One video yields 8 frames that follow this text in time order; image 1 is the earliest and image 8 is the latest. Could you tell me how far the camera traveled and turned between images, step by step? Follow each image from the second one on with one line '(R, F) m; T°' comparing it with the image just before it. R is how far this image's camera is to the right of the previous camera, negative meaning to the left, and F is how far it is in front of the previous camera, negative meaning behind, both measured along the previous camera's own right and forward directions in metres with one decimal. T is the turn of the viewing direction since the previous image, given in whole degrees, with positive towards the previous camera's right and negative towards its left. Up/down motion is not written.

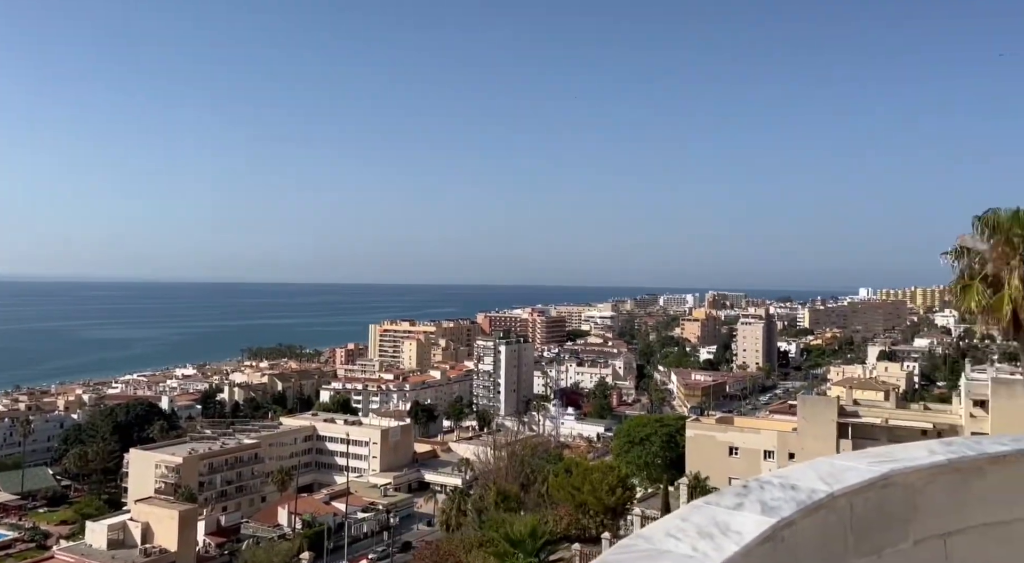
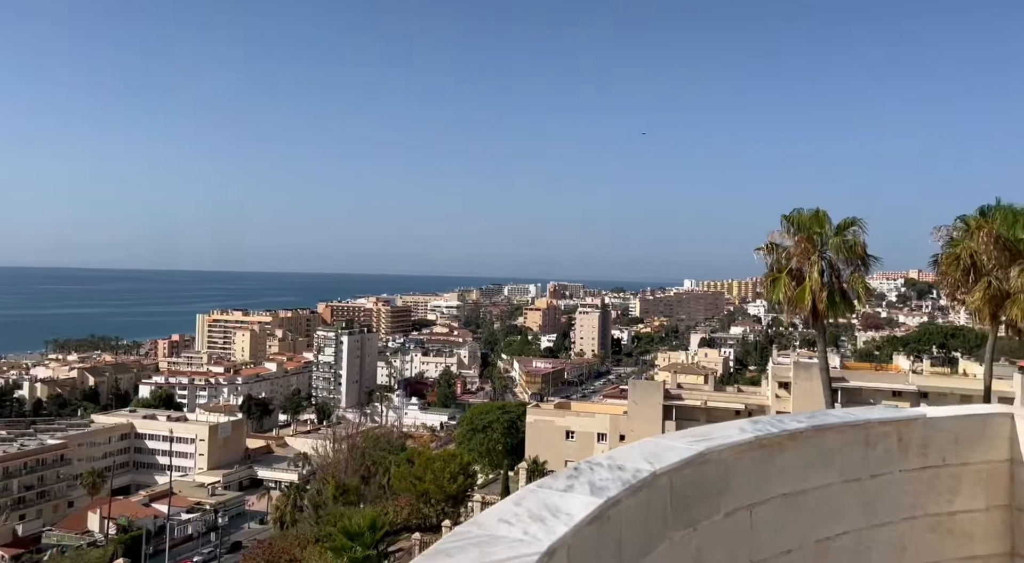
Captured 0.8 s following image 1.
(+0.1, +0.1) m; +10°
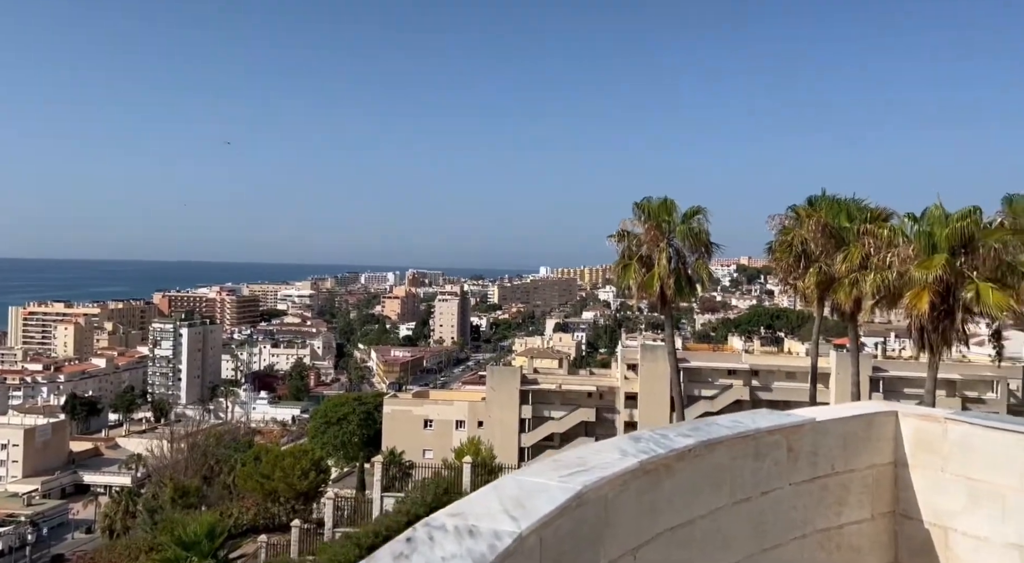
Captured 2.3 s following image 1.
(+0.1, +0.3) m; +9°
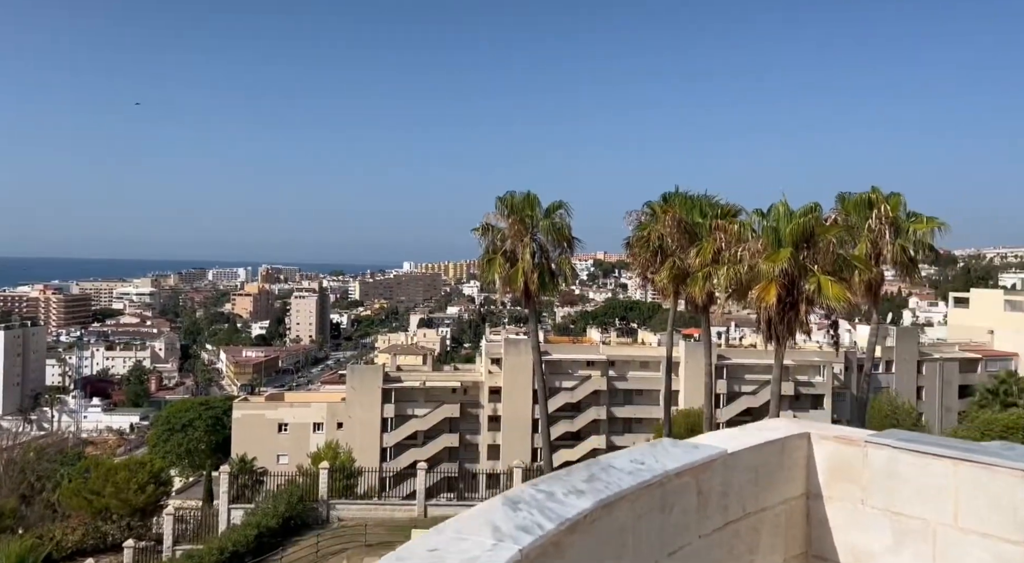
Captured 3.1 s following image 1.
(+0.1, +0.4) m; +9°
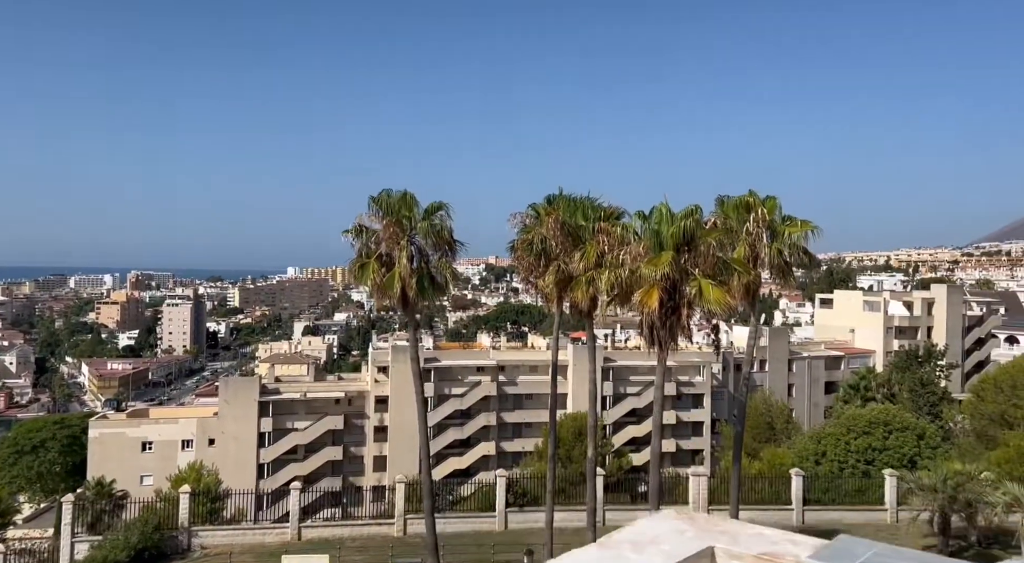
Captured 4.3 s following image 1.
(+0.1, +0.5) m; +7°
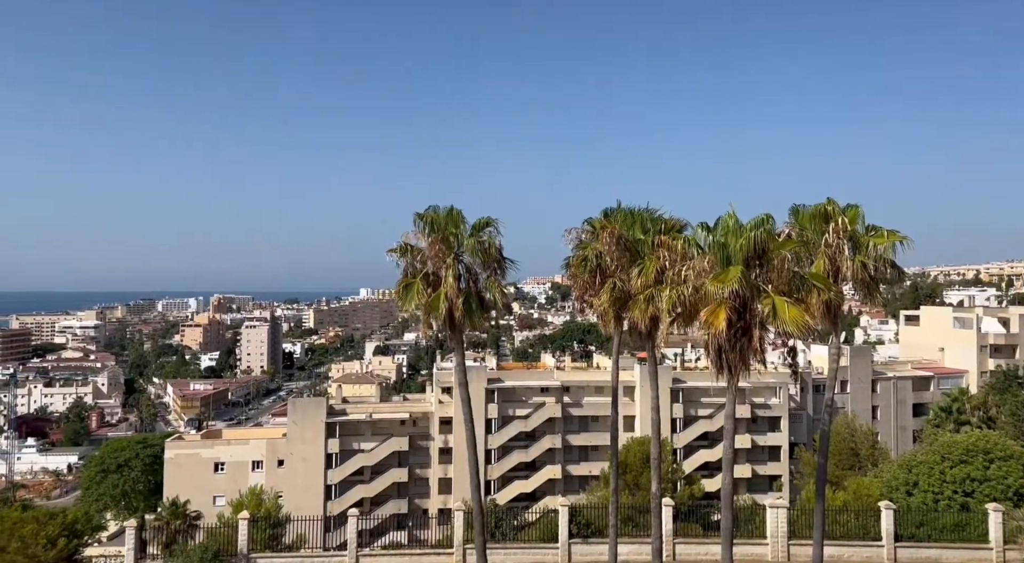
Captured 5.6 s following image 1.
(+0.3, -0.2) m; -5°
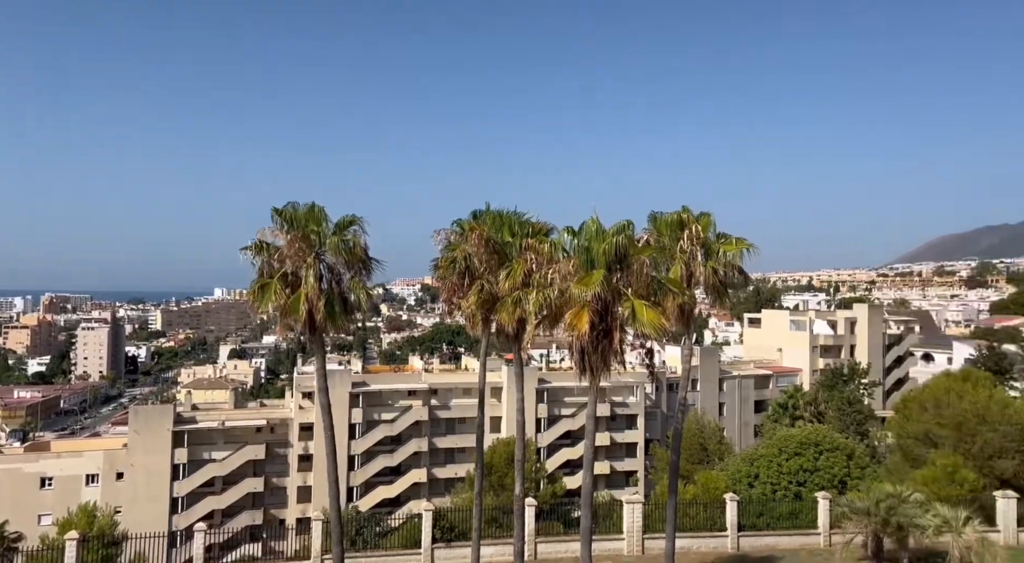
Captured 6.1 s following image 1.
(-0.1, +0.8) m; +9°
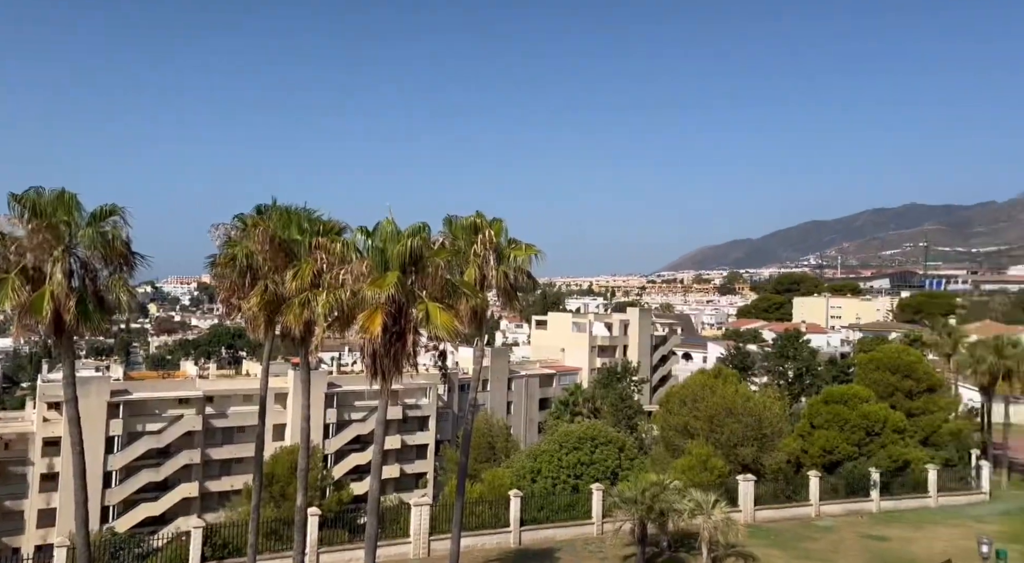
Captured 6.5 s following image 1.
(+0.3, +0.9) m; +13°
